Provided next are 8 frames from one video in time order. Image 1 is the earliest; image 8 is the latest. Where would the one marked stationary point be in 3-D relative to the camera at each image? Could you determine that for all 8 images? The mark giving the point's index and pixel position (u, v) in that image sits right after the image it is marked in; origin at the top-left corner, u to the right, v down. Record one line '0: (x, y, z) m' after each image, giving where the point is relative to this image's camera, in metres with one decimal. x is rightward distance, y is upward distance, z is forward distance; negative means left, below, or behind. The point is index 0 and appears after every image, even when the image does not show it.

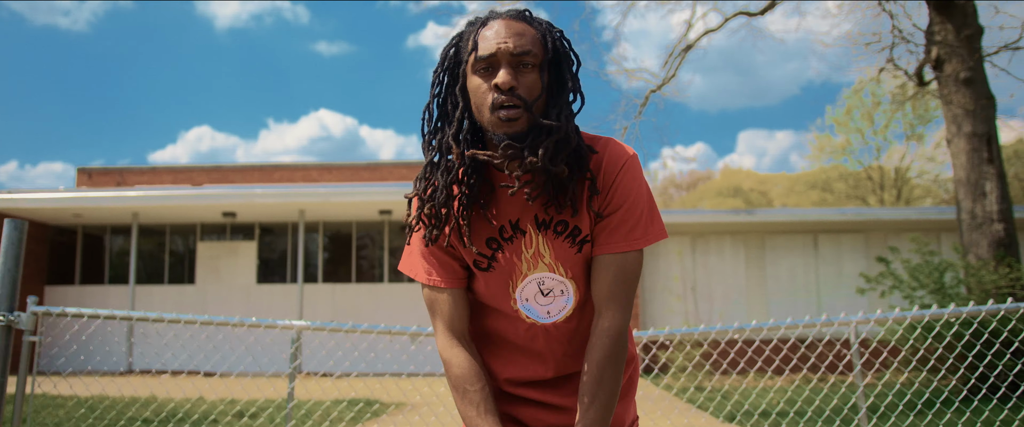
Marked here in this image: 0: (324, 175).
0: (-5.3, +1.1, +19.1) m
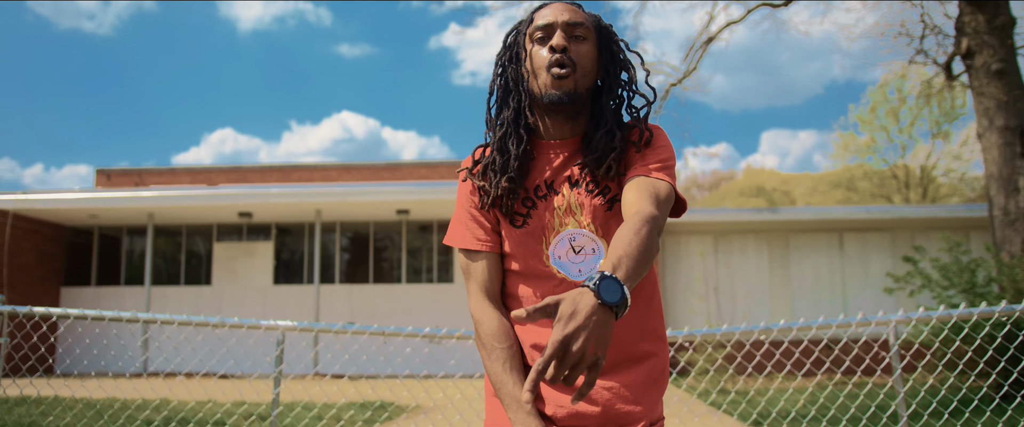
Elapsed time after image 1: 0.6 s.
0: (-4.8, +1.1, +19.1) m
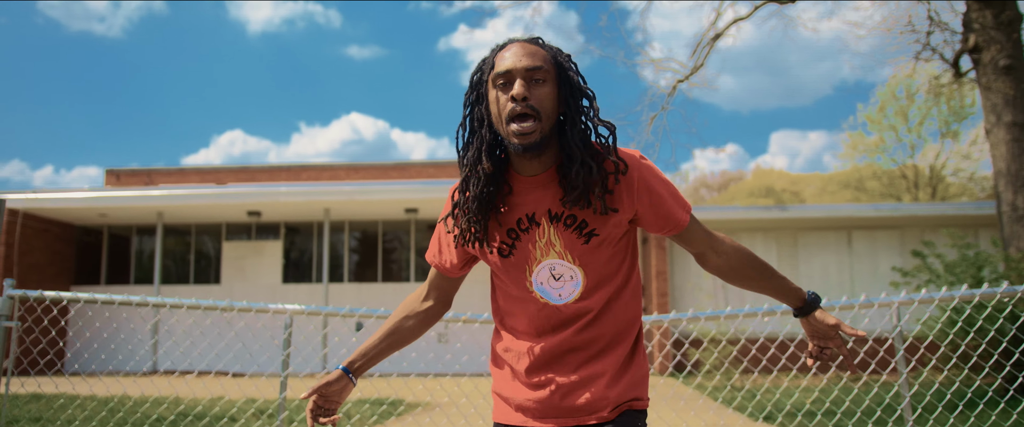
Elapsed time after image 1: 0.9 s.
0: (-4.6, +1.1, +19.1) m
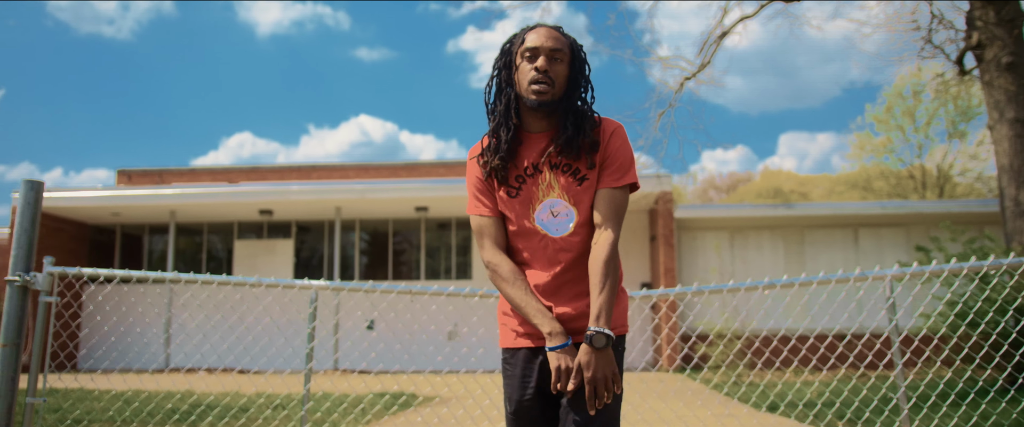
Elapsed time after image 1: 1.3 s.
0: (-4.4, +1.1, +19.3) m
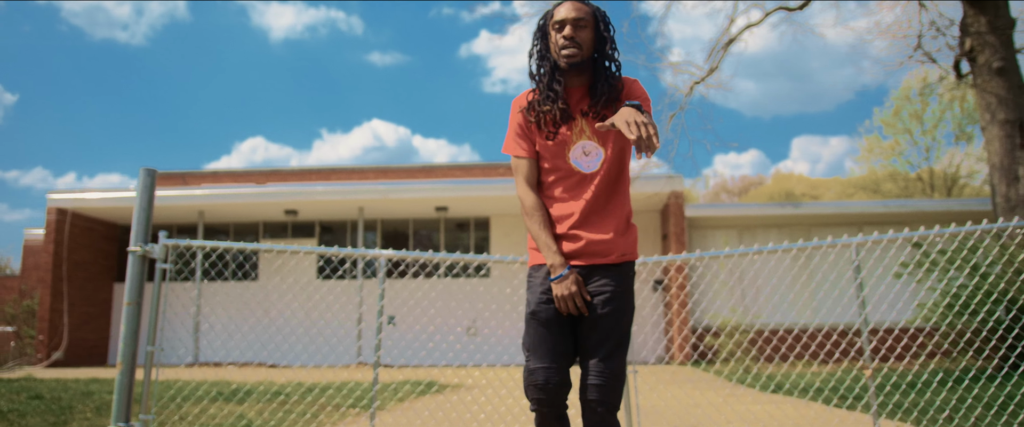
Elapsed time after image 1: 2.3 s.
0: (-3.9, +1.1, +19.9) m
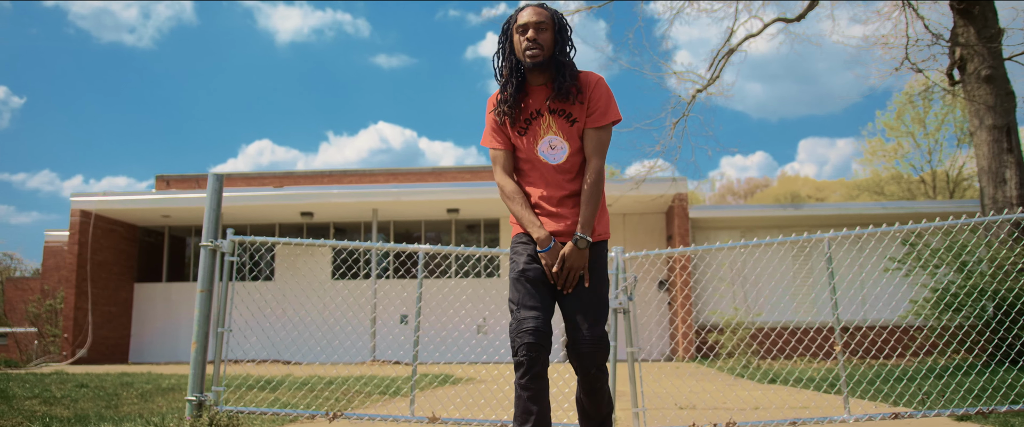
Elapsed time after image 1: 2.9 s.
0: (-3.7, +1.0, +20.3) m
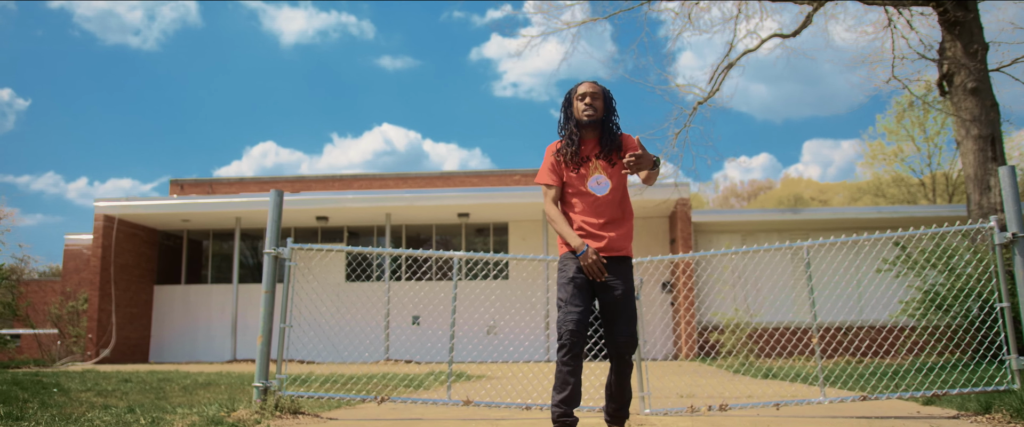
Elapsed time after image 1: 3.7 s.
0: (-3.5, +0.9, +20.8) m
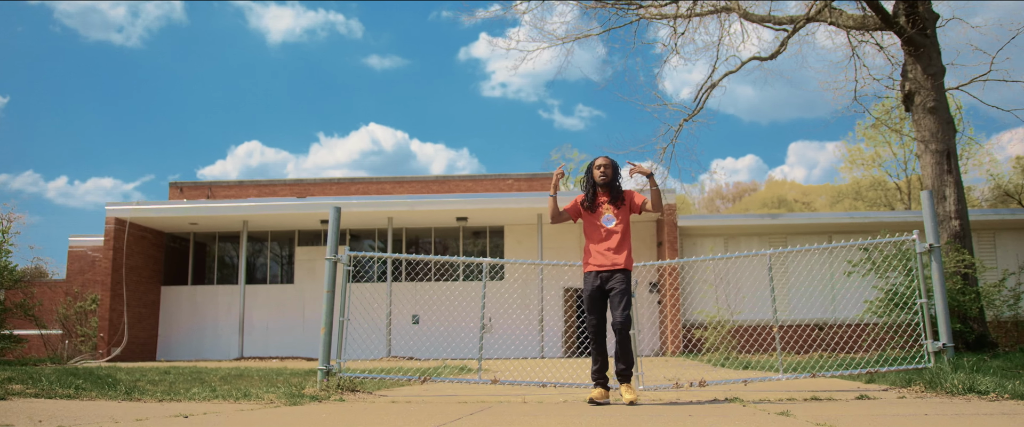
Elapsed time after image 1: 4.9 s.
0: (-3.6, +0.8, +21.5) m
